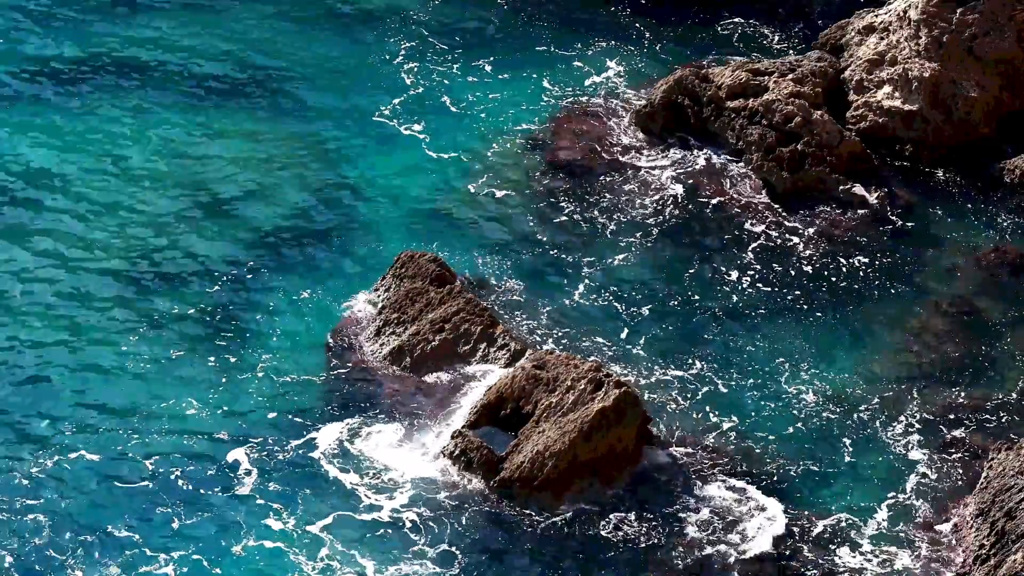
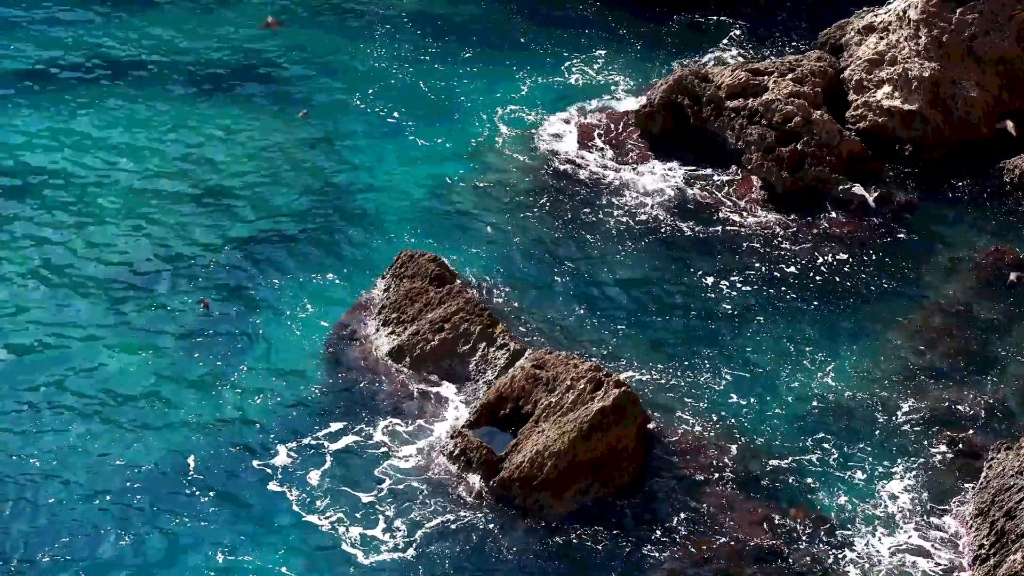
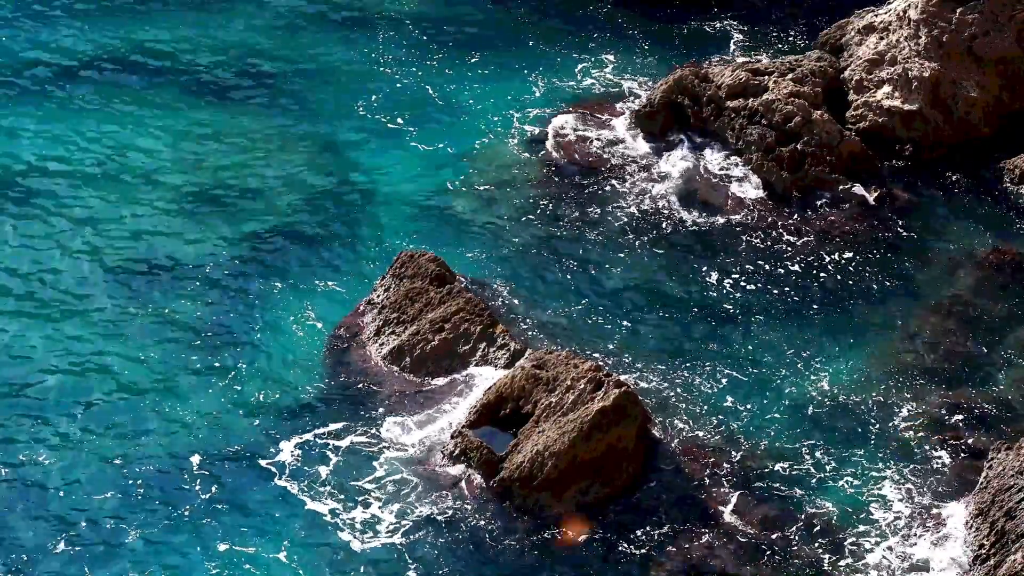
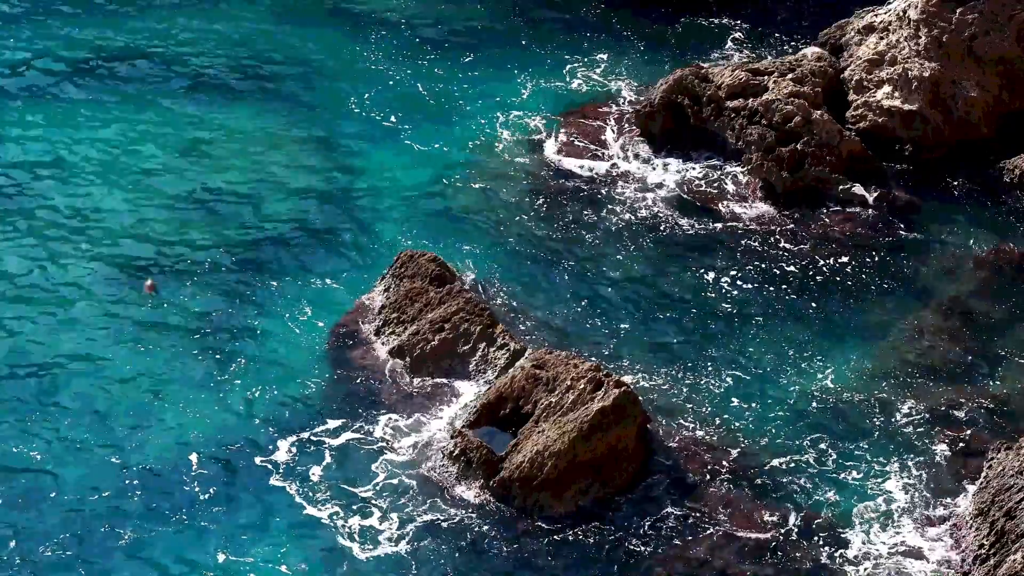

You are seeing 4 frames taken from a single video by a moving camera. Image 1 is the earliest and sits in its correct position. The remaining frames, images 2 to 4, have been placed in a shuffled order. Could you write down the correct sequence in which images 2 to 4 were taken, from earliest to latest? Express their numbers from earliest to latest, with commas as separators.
3, 4, 2
